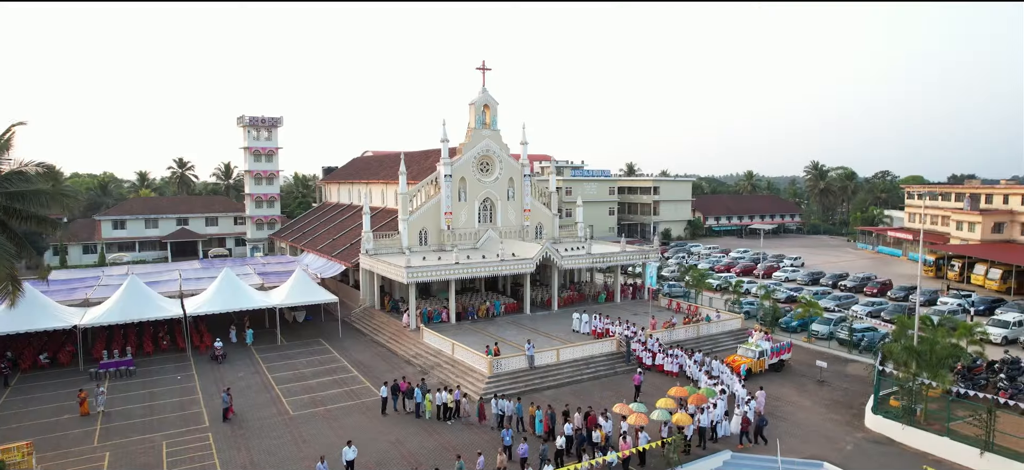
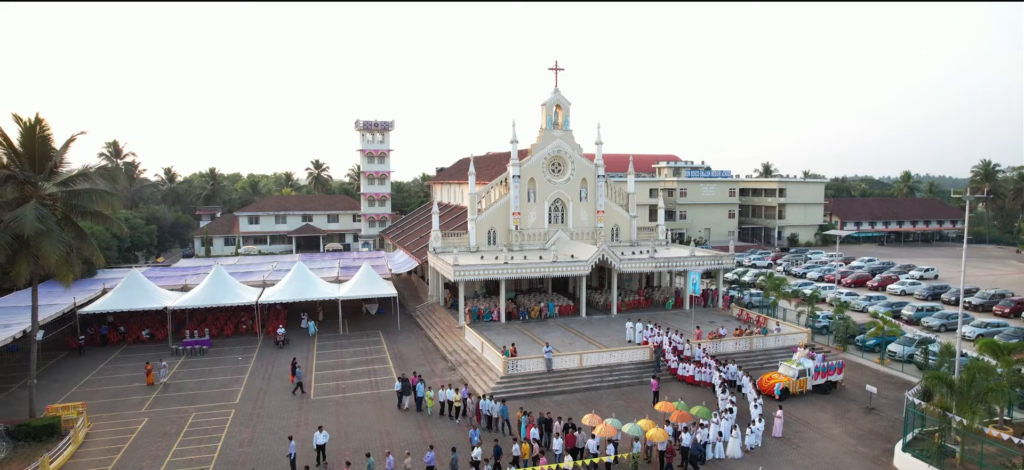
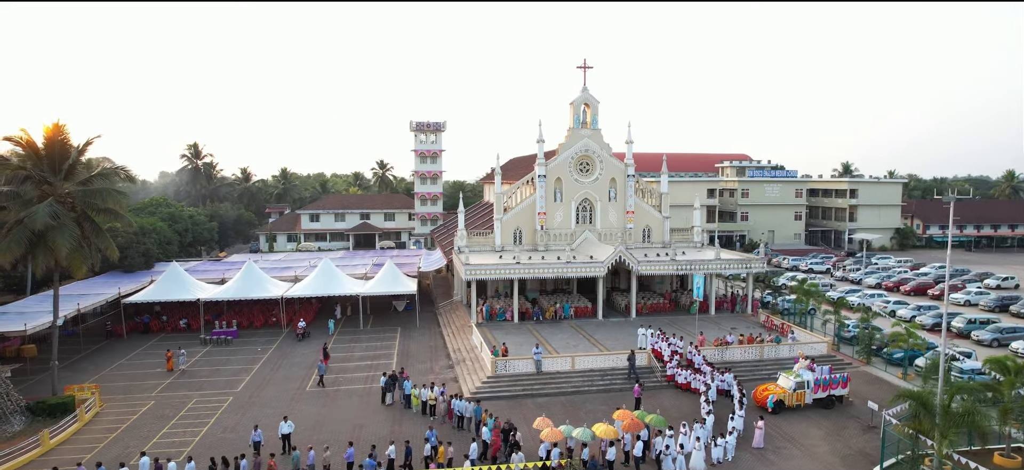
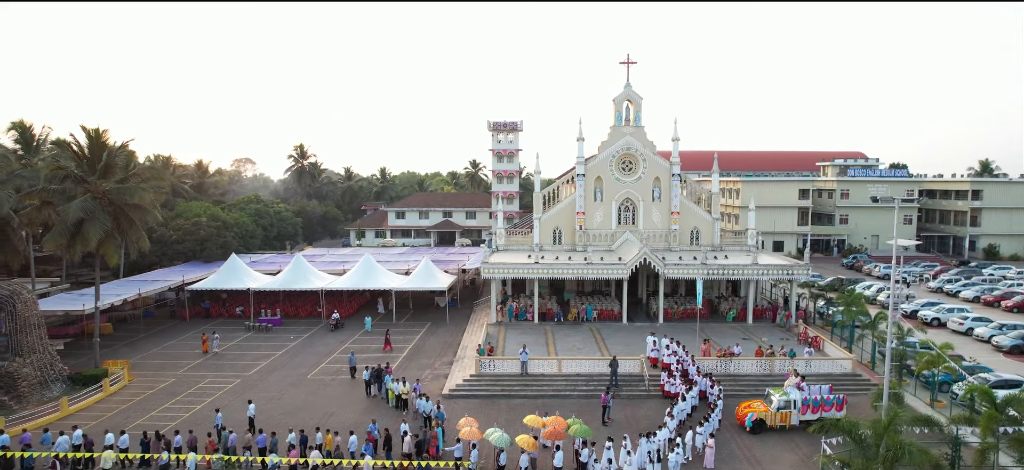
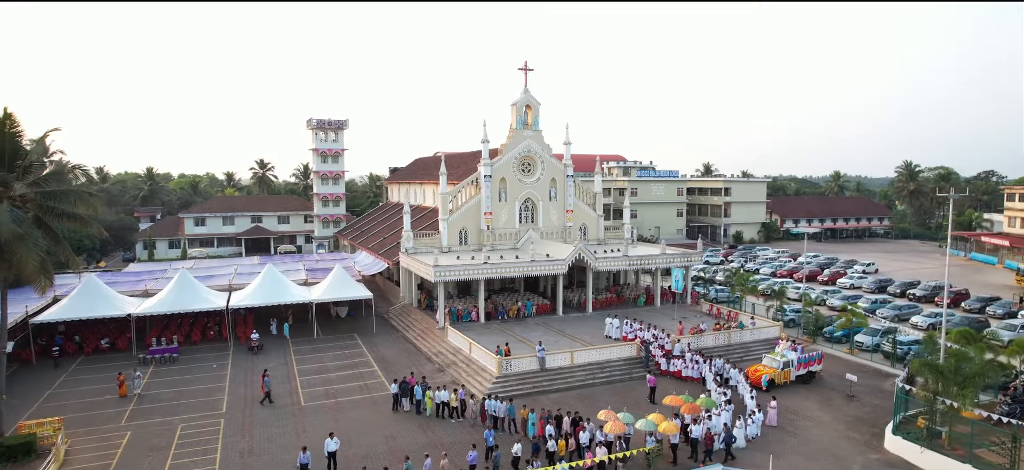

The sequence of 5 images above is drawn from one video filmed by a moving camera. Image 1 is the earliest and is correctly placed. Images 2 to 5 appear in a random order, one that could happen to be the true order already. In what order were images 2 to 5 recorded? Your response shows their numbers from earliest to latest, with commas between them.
5, 2, 3, 4
